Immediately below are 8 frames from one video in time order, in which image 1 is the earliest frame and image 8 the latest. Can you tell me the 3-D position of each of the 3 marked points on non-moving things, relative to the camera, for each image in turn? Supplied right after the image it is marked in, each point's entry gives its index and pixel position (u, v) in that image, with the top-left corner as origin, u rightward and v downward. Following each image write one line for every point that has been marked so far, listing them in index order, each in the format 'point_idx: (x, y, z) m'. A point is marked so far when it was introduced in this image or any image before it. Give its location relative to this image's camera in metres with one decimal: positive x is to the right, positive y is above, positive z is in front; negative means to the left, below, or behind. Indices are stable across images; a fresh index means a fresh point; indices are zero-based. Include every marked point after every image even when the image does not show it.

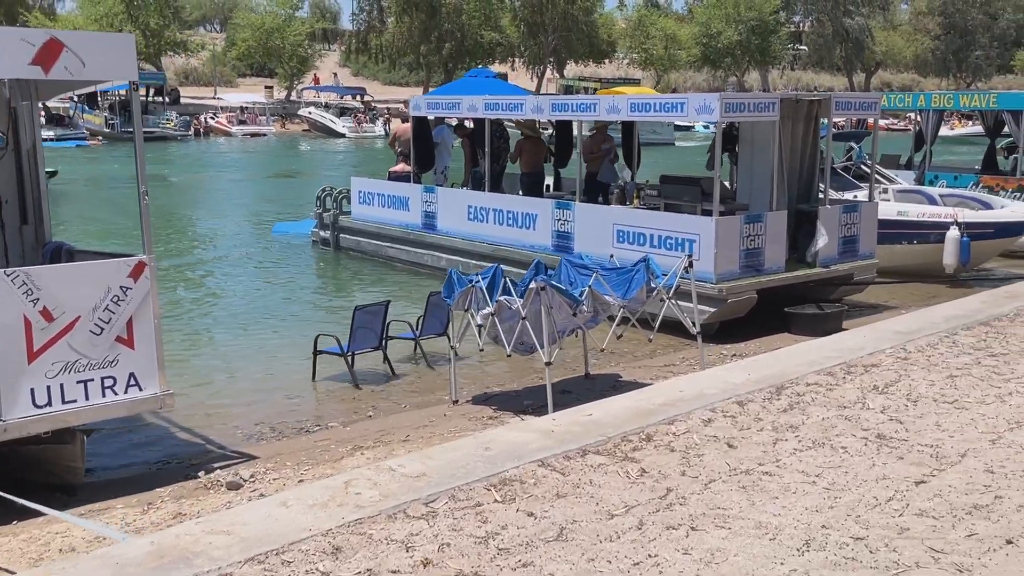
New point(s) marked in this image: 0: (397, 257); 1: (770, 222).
0: (-1.7, +0.5, +14.8) m
1: (+2.8, +0.7, +10.7) m
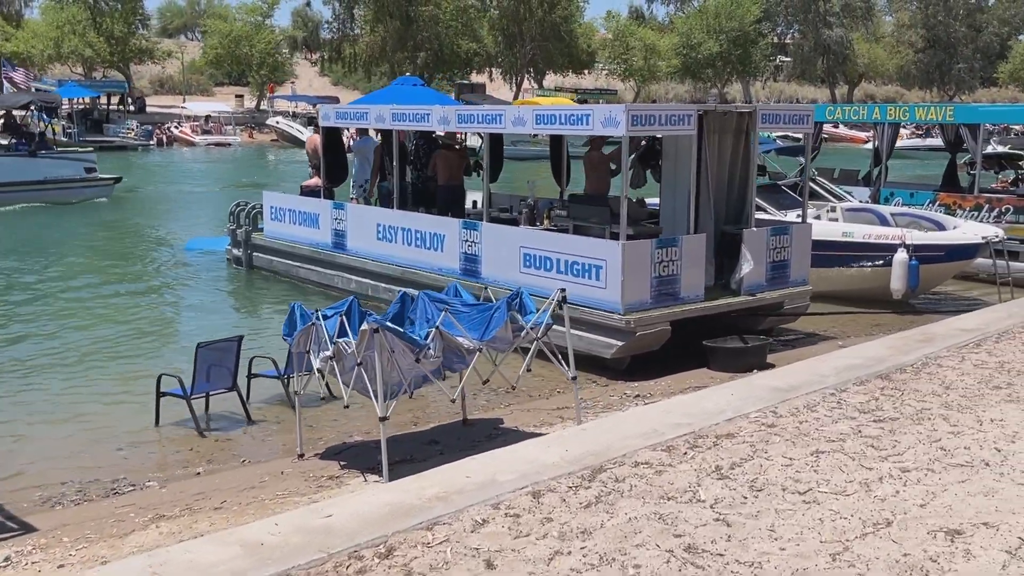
0: (-2.8, +0.1, +13.8) m
1: (+1.7, +0.4, +9.8) m
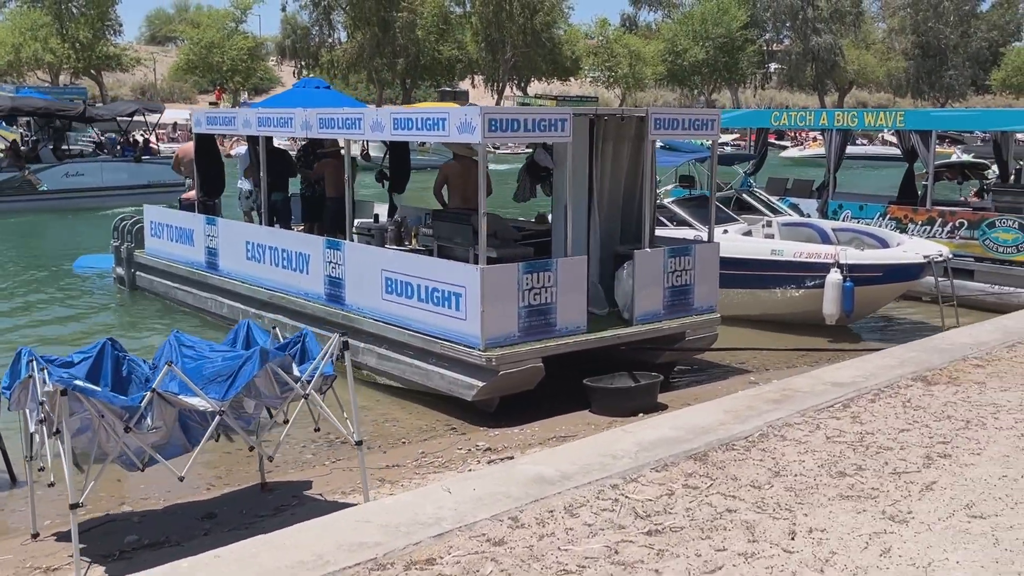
0: (-4.1, -0.2, +12.5) m
1: (+0.4, +0.2, +8.5) m
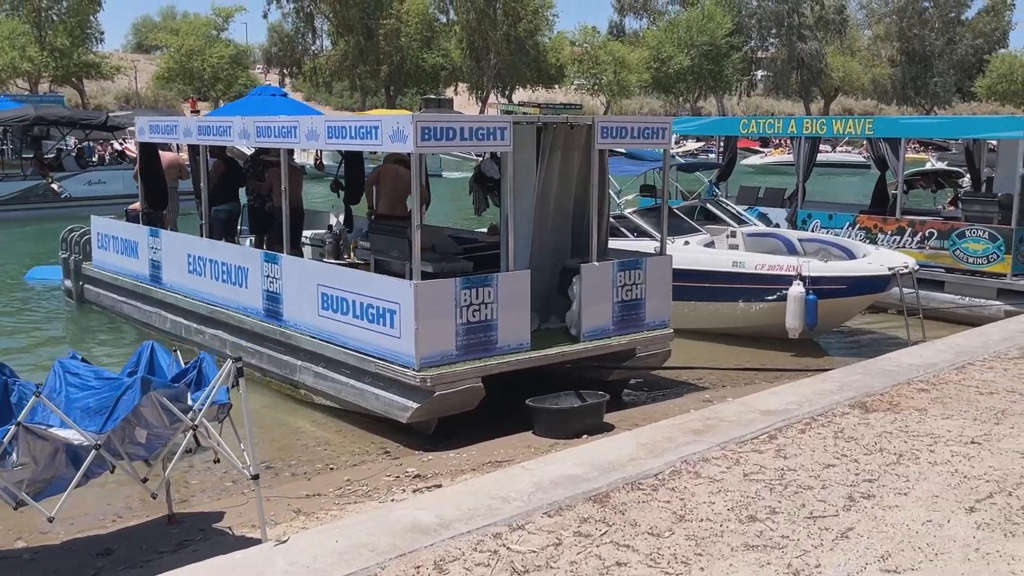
0: (-4.6, -0.3, +12.1) m
1: (-0.1, 0.0, +8.1) m
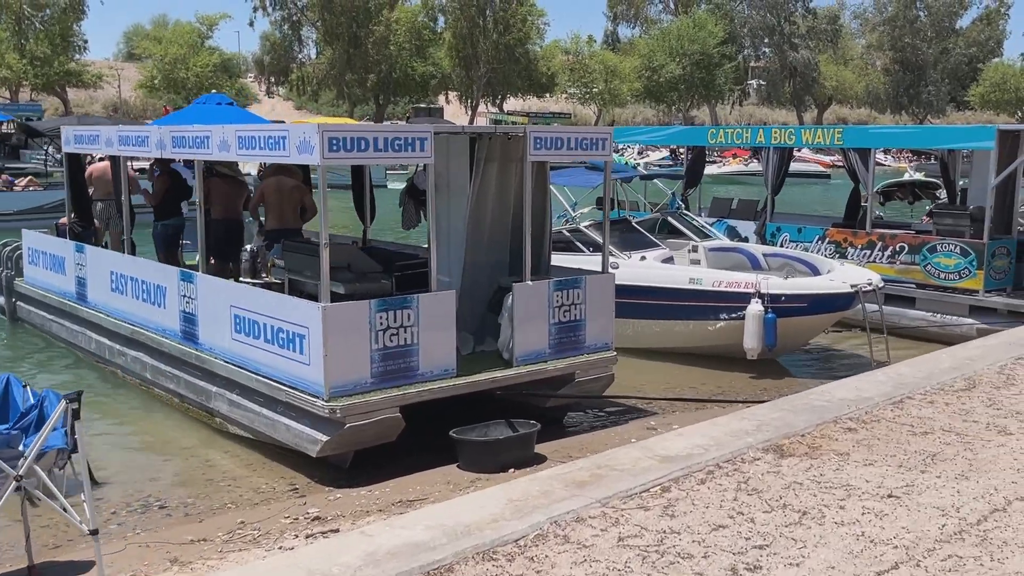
0: (-5.2, -0.5, +11.5) m
1: (-0.7, -0.1, +7.5) m
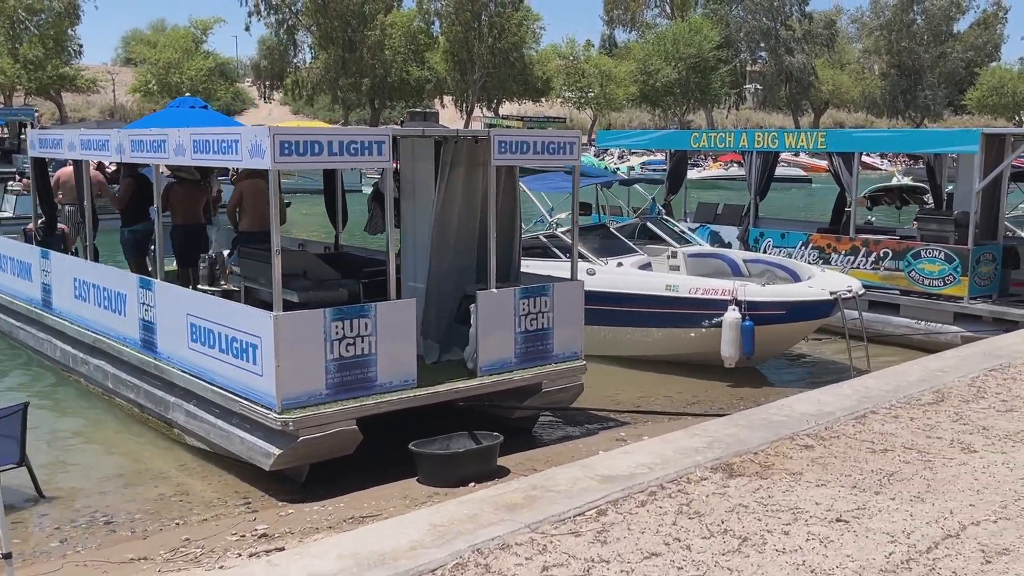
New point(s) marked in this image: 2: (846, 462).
0: (-5.5, -0.6, +11.3) m
1: (-0.9, -0.2, +7.3) m
2: (+1.6, -0.8, +4.6) m
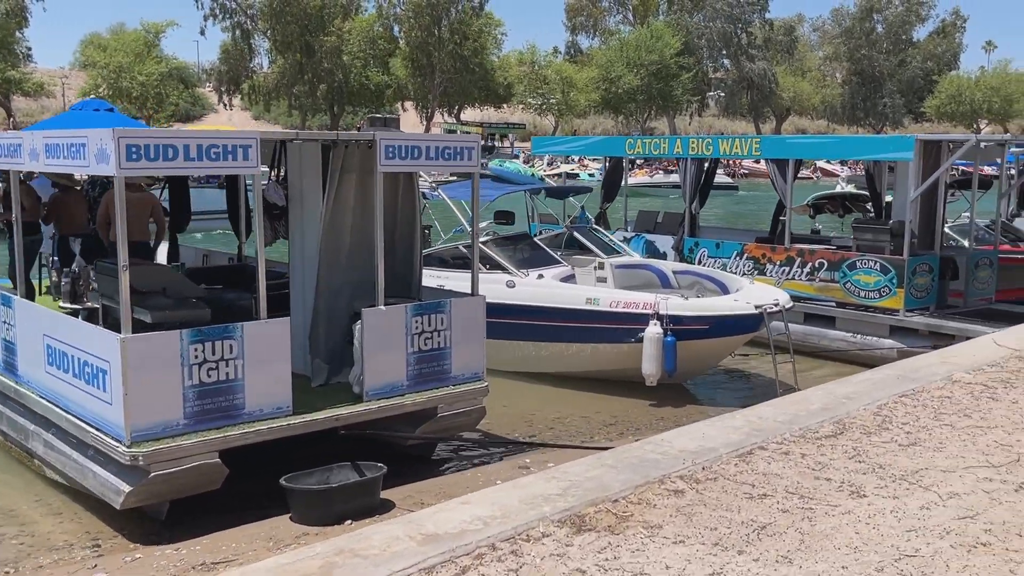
0: (-6.4, -0.8, +10.5) m
1: (-1.7, -0.3, +6.7) m
2: (+0.8, -0.9, +4.1) m
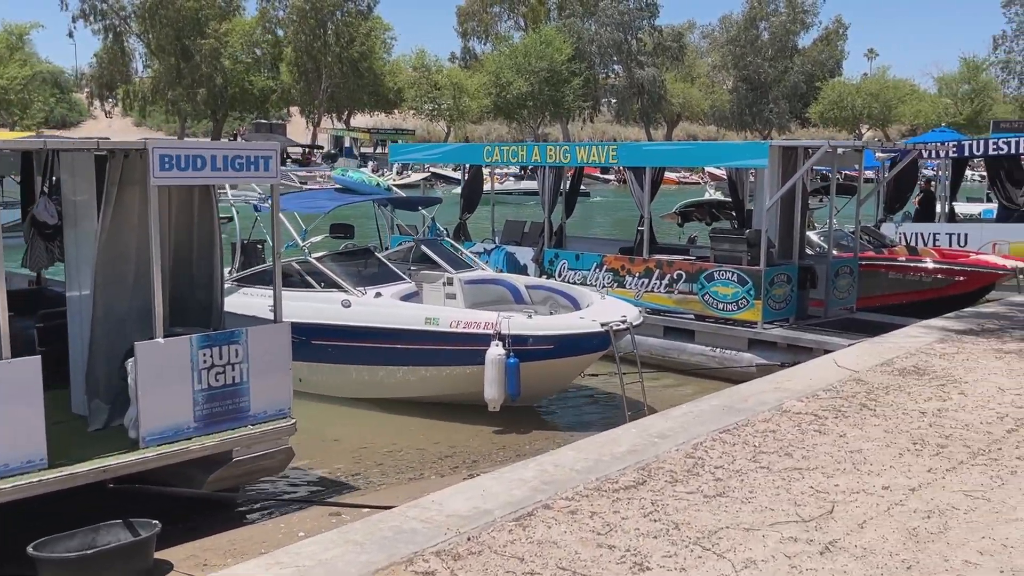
0: (-8.0, -1.1, +9.1) m
1: (-3.0, -0.5, +5.7) m
2: (-0.2, -1.0, +3.4) m
